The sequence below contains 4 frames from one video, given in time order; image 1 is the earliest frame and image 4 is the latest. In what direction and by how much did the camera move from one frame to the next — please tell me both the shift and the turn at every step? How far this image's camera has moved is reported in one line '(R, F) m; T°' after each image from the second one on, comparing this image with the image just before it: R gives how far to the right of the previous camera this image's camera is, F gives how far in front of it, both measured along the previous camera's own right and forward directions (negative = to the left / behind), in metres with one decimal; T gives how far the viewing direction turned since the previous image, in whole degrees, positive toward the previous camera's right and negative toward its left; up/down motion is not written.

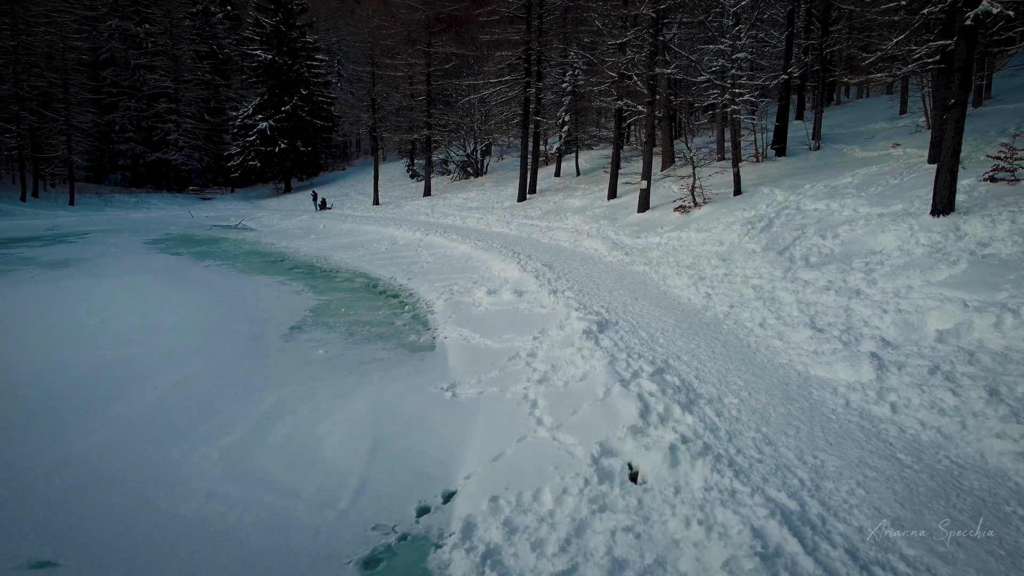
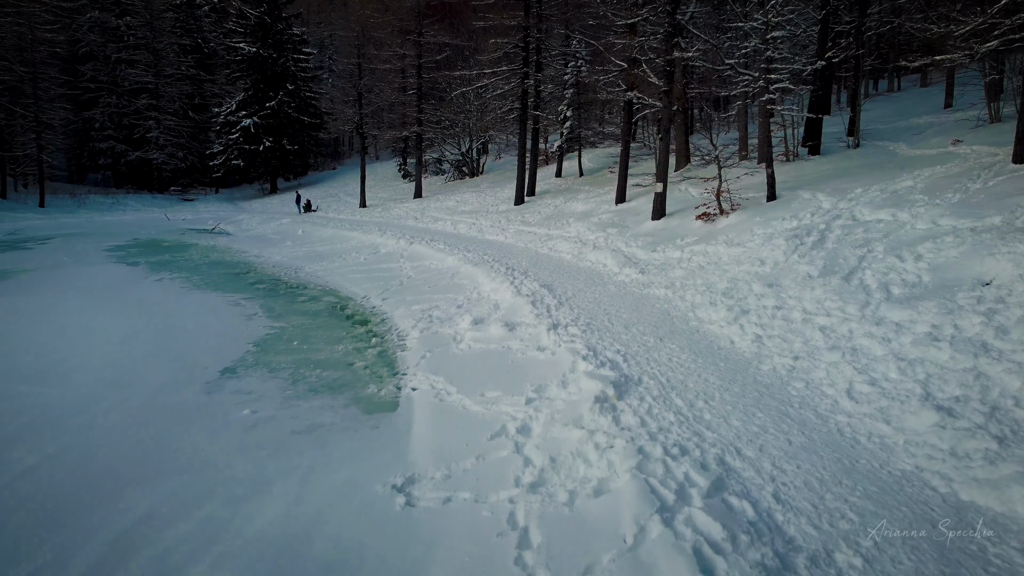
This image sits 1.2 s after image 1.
(+0.1, +1.9) m; 0°
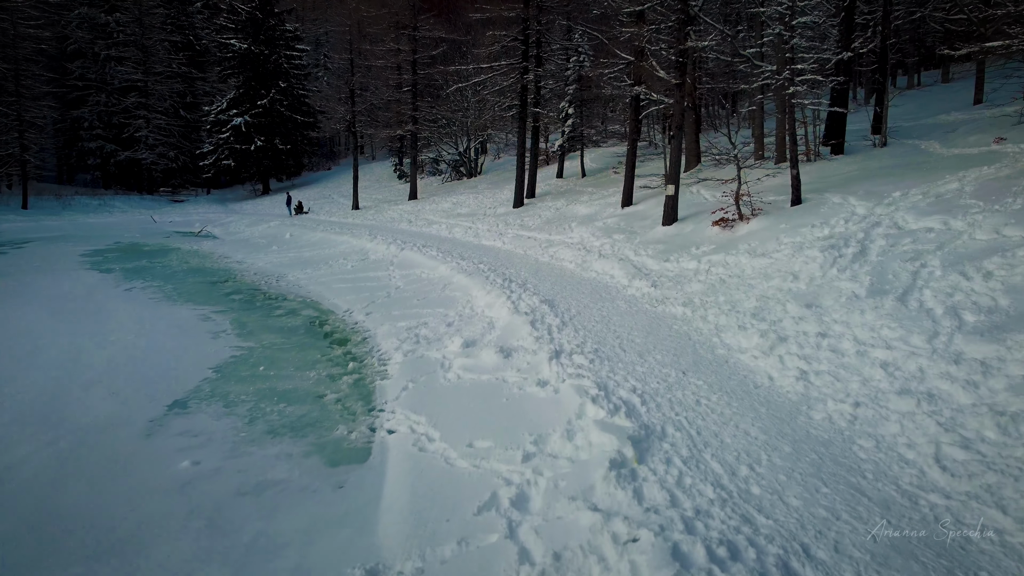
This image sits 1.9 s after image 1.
(0.0, +1.0) m; 0°
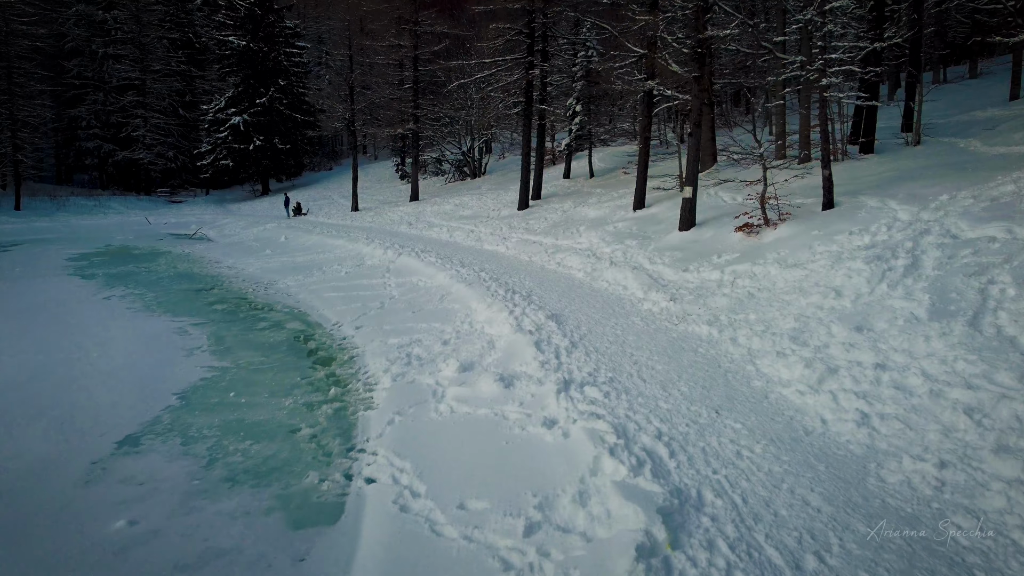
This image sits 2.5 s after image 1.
(0.0, +0.9) m; 0°
